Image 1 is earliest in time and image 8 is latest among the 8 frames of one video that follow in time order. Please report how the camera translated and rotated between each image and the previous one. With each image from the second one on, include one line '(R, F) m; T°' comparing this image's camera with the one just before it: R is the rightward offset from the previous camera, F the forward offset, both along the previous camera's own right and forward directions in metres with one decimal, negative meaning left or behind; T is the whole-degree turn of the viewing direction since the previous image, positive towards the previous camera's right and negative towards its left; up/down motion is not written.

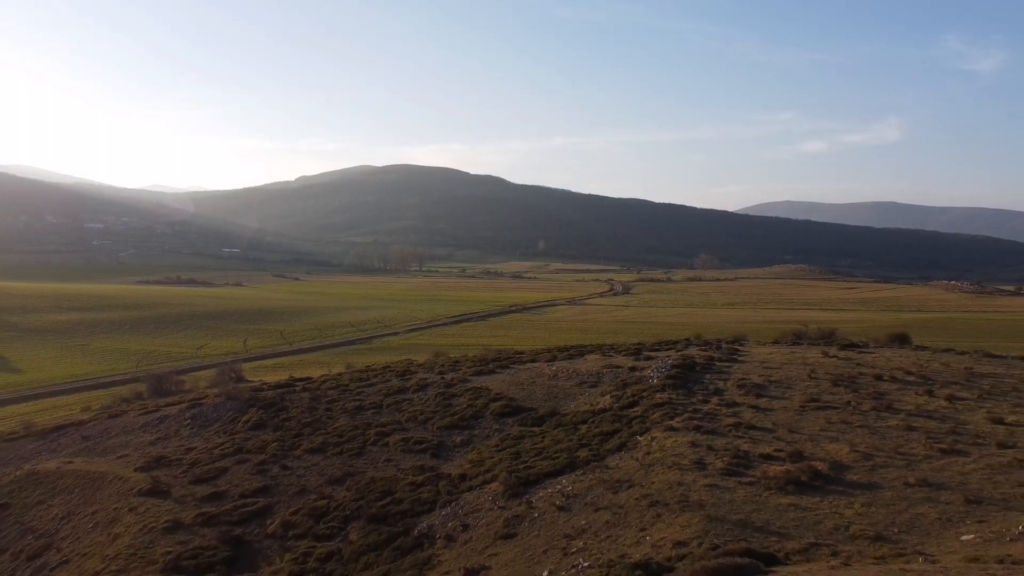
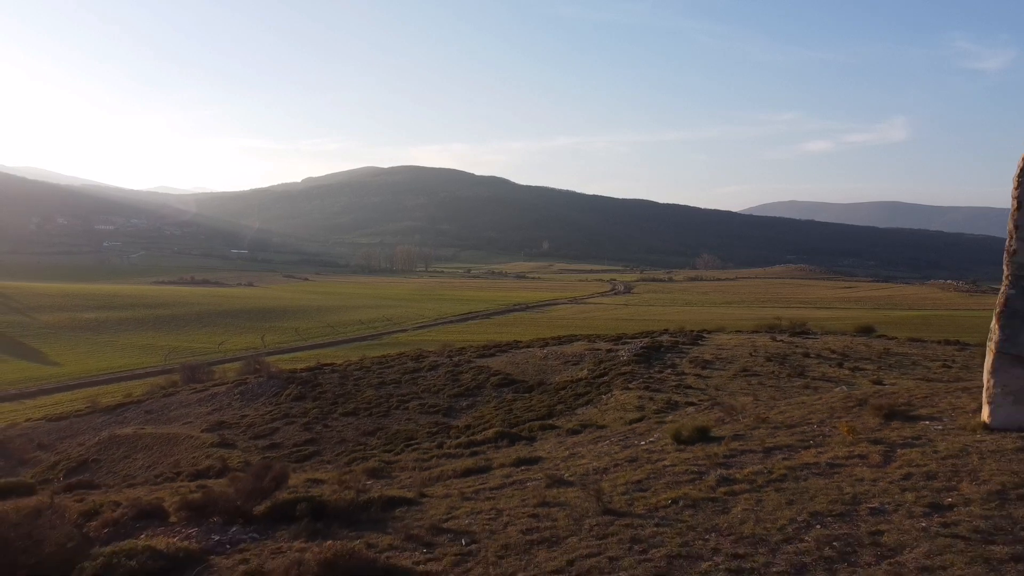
(+0.4, -5.4) m; 0°
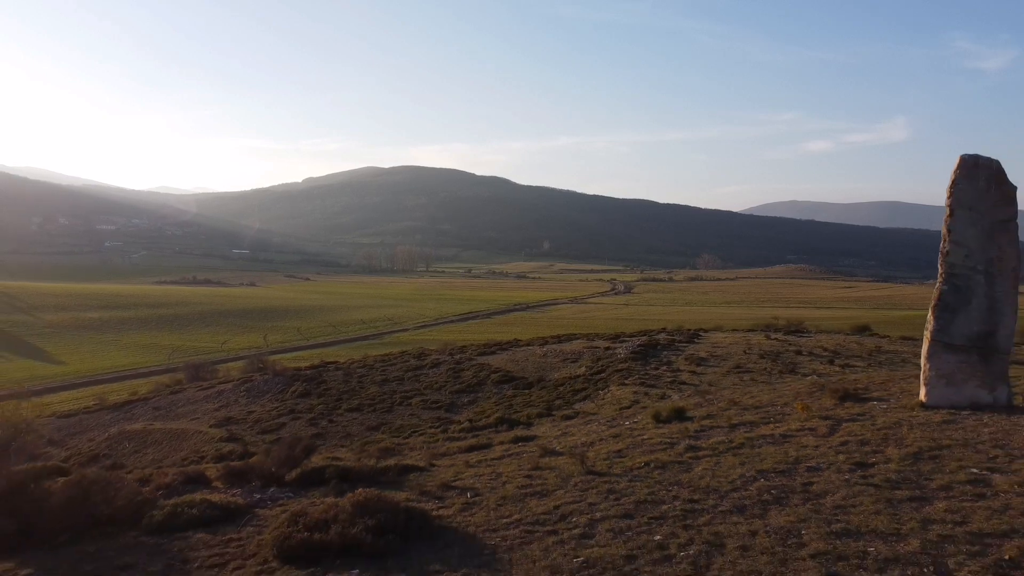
(0.0, -0.8) m; 0°
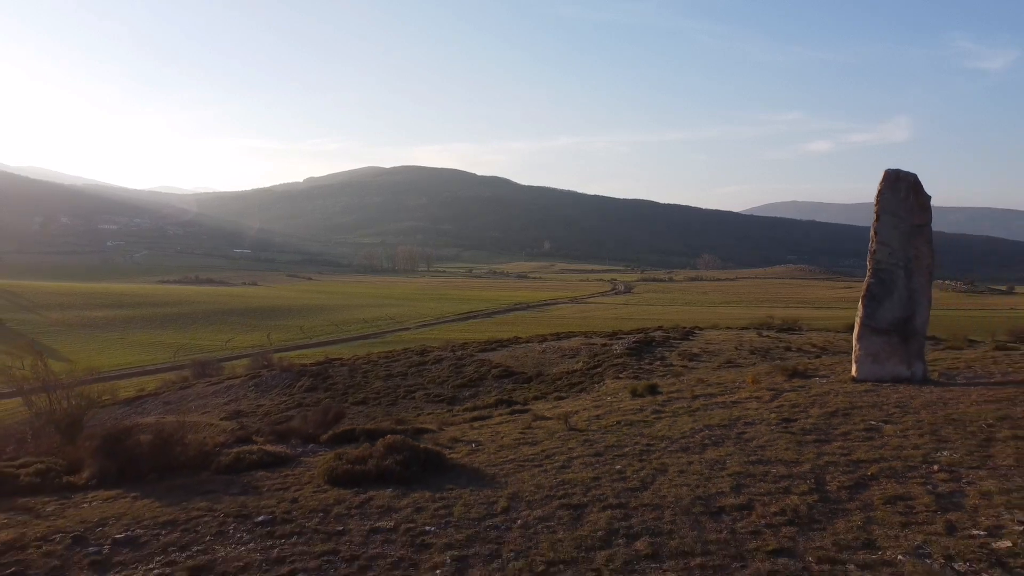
(0.0, -1.1) m; 0°
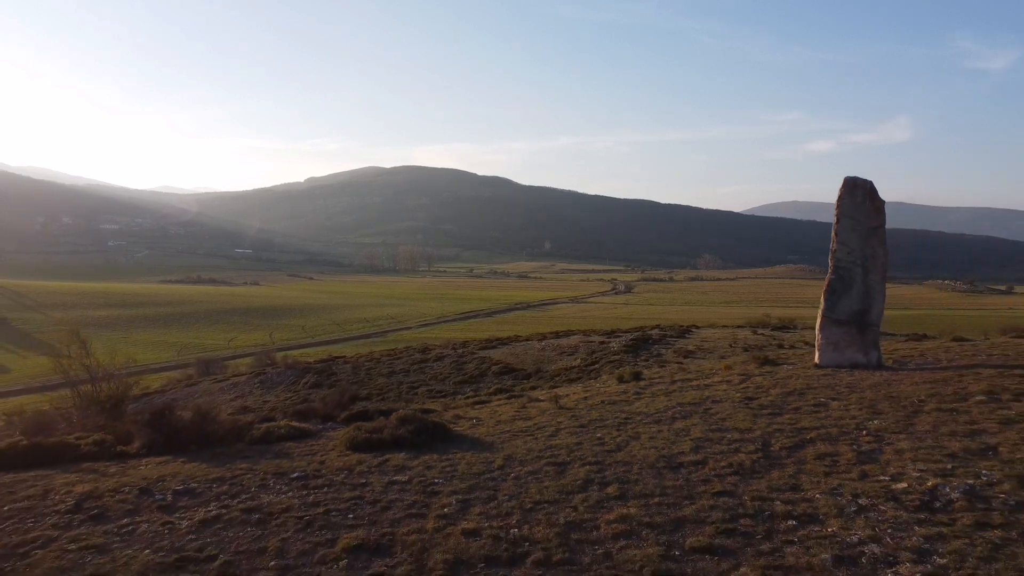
(0.0, -0.8) m; 0°
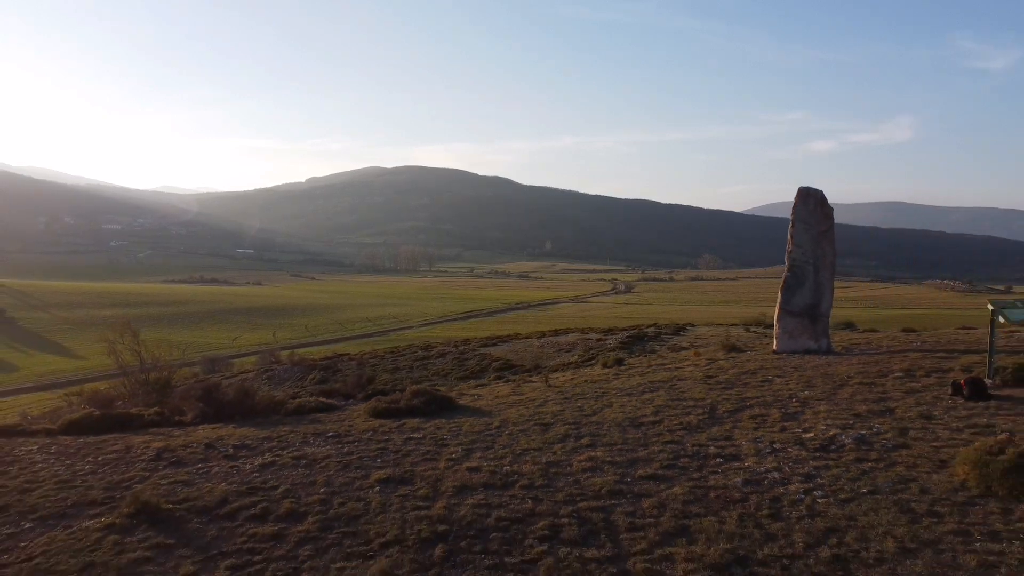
(+0.1, -1.1) m; 0°
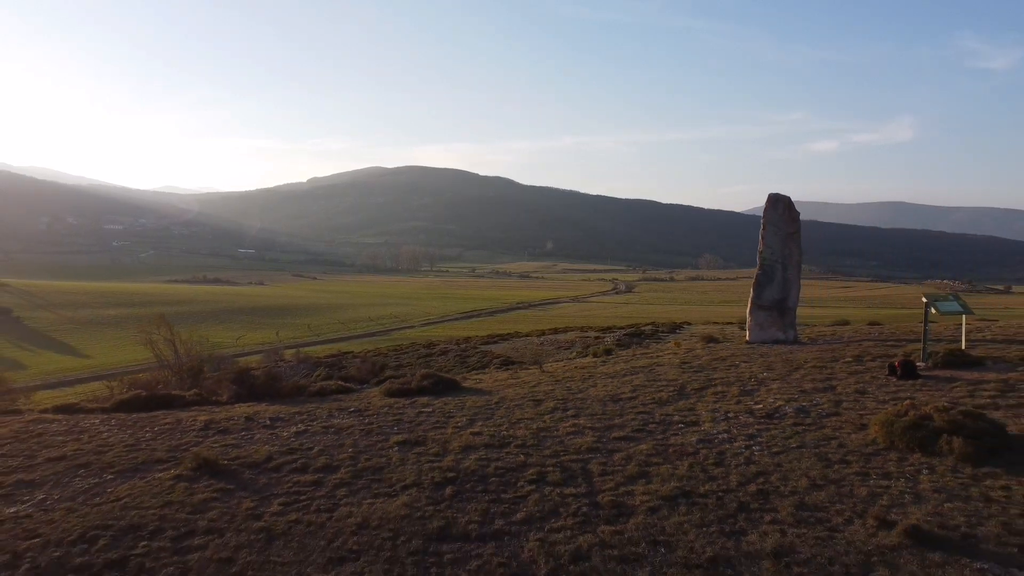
(0.0, -1.0) m; 0°
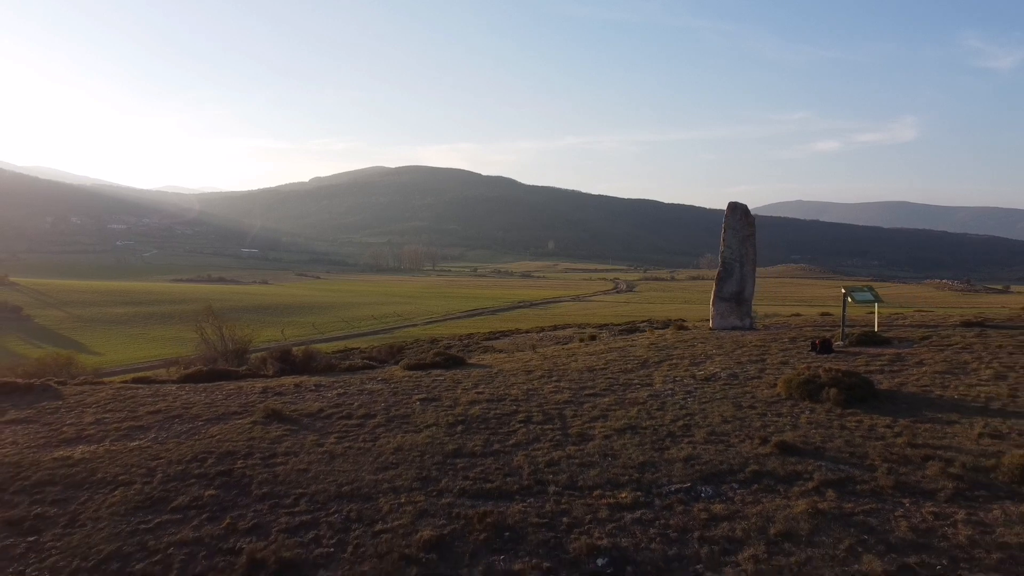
(+0.1, -1.7) m; 0°
